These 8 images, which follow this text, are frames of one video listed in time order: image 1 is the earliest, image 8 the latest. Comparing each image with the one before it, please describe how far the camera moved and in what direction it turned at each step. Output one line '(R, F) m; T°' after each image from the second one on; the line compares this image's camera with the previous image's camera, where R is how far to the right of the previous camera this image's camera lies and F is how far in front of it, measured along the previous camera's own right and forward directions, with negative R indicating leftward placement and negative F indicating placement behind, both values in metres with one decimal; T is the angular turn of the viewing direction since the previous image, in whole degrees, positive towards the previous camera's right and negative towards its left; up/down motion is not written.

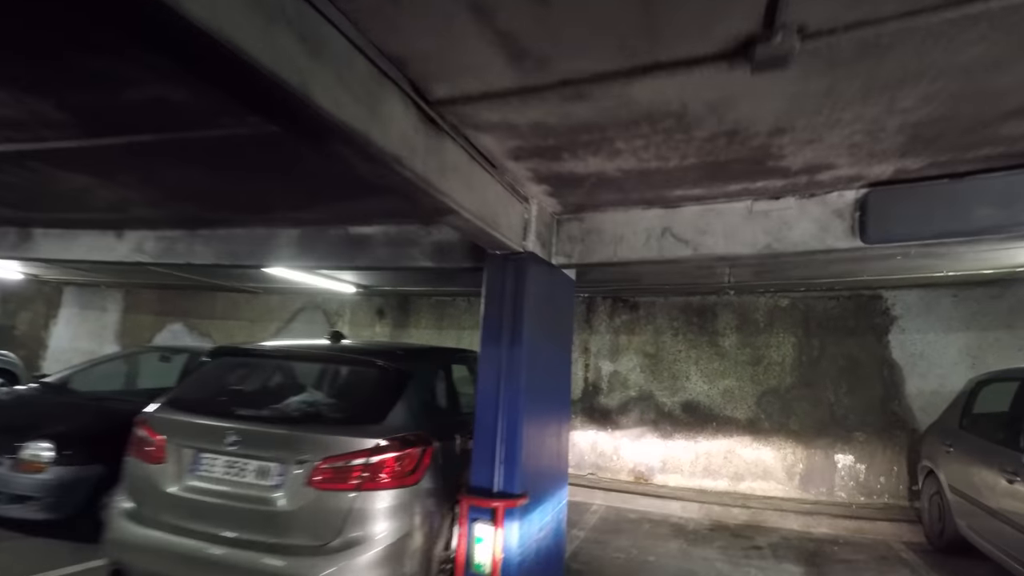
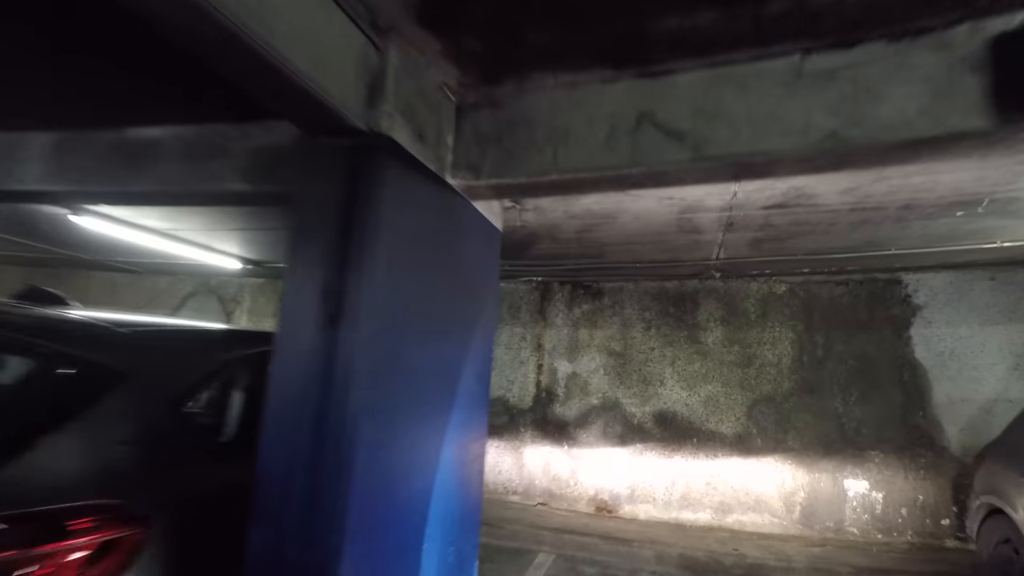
(+0.4, +1.3) m; +3°
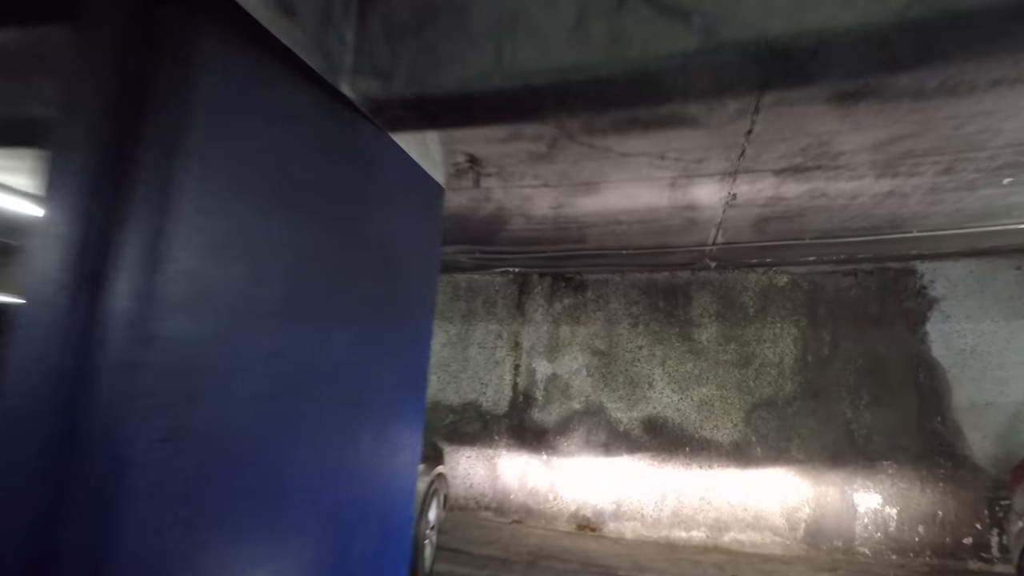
(+0.2, +0.5) m; +1°
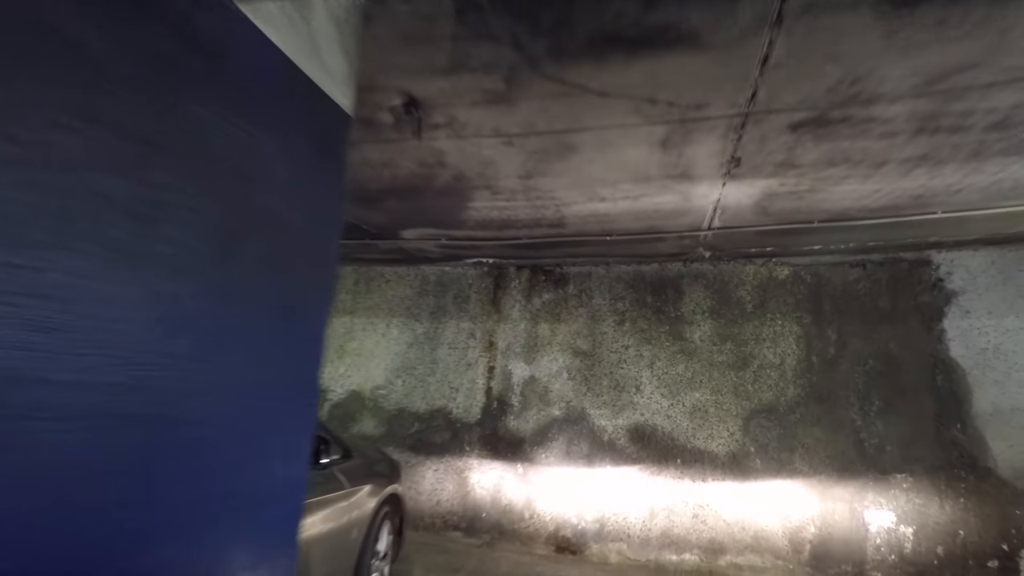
(+0.2, +0.5) m; +1°
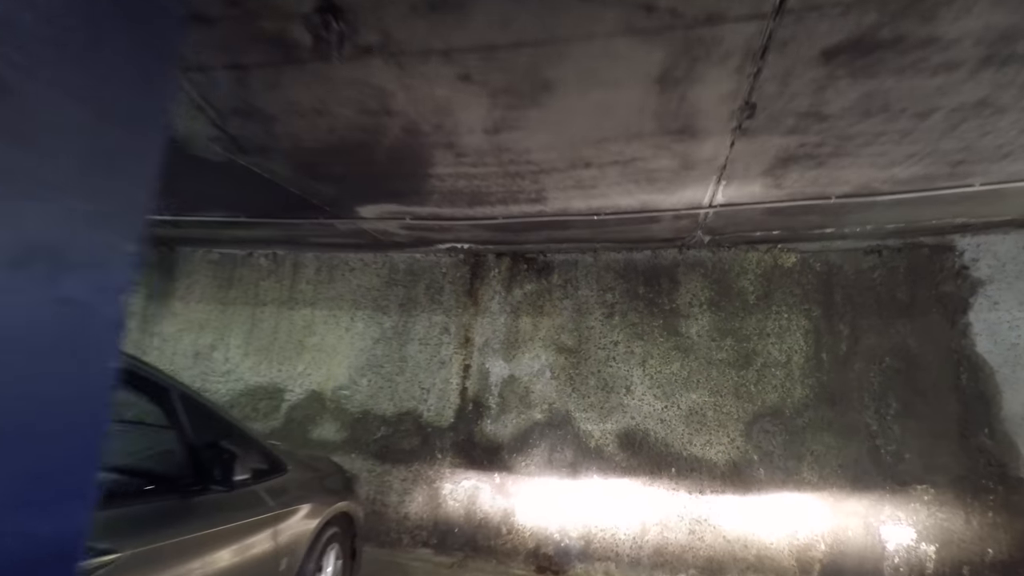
(+0.1, +0.4) m; +1°
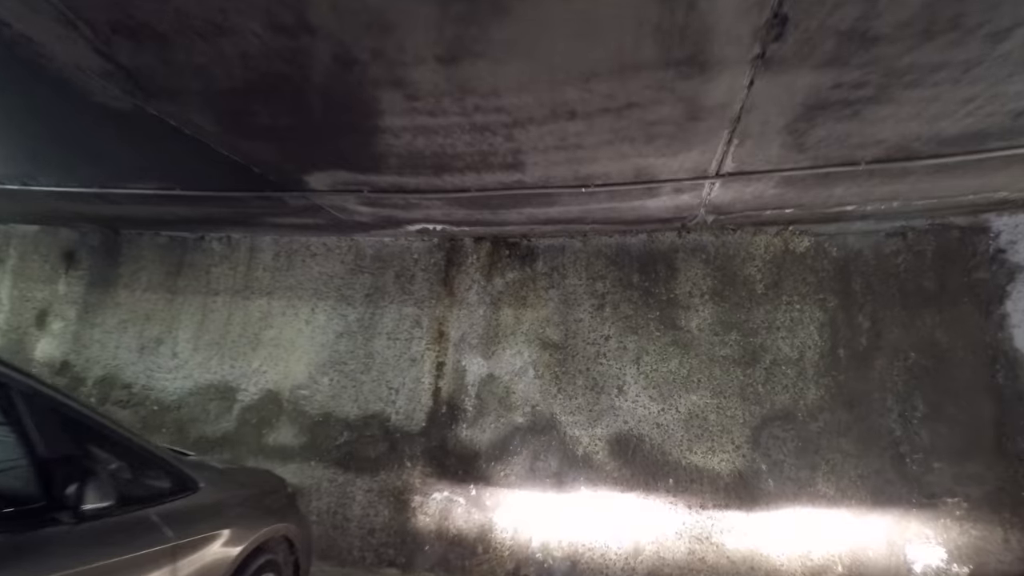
(+0.1, +0.4) m; +1°
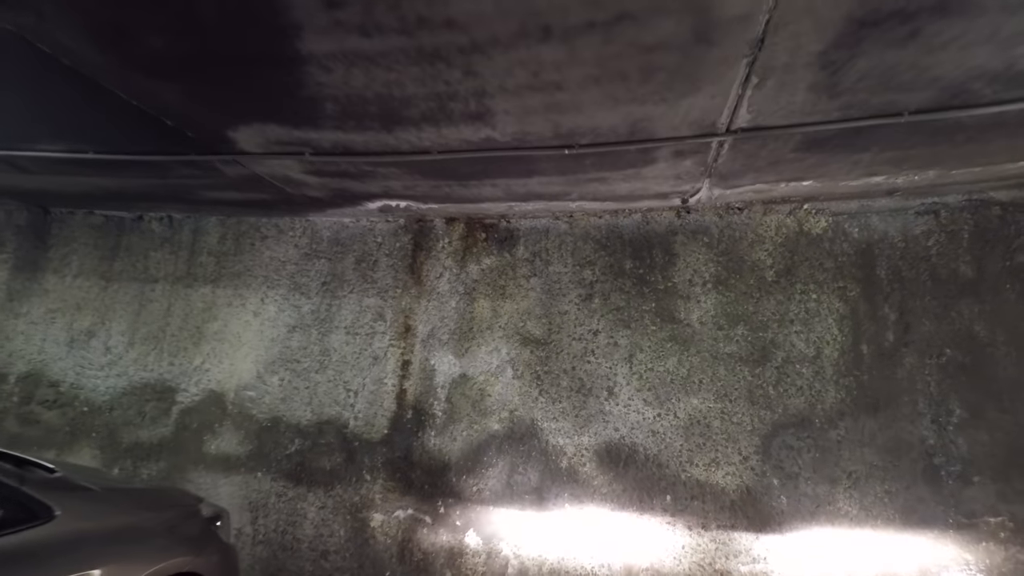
(+0.1, +0.4) m; +1°
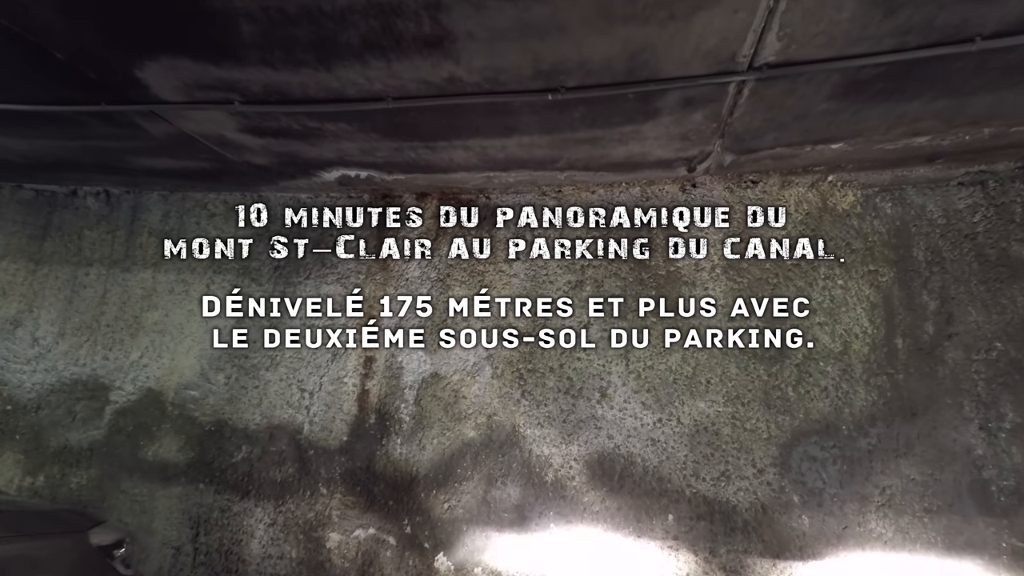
(+0.1, +0.4) m; +1°
